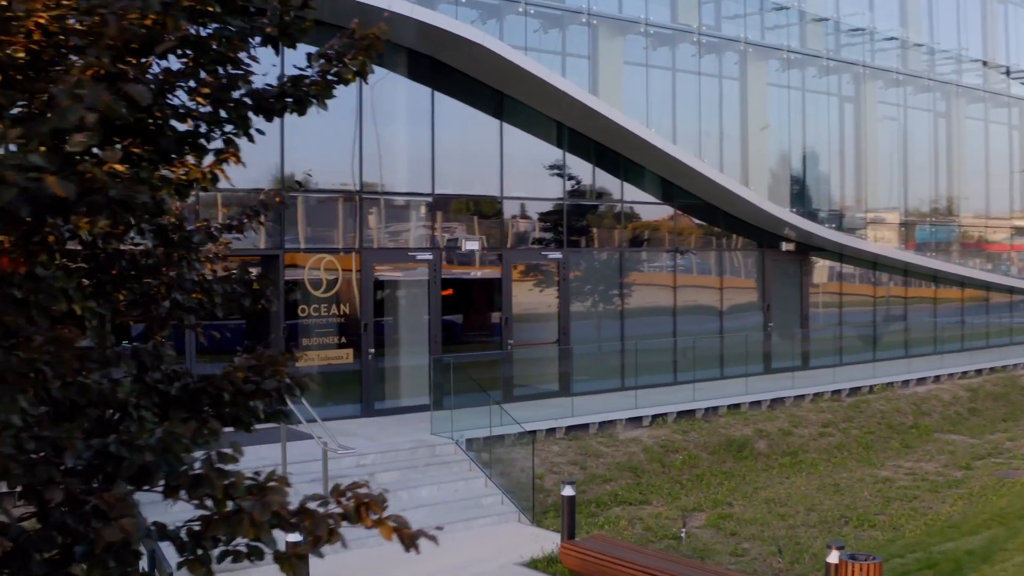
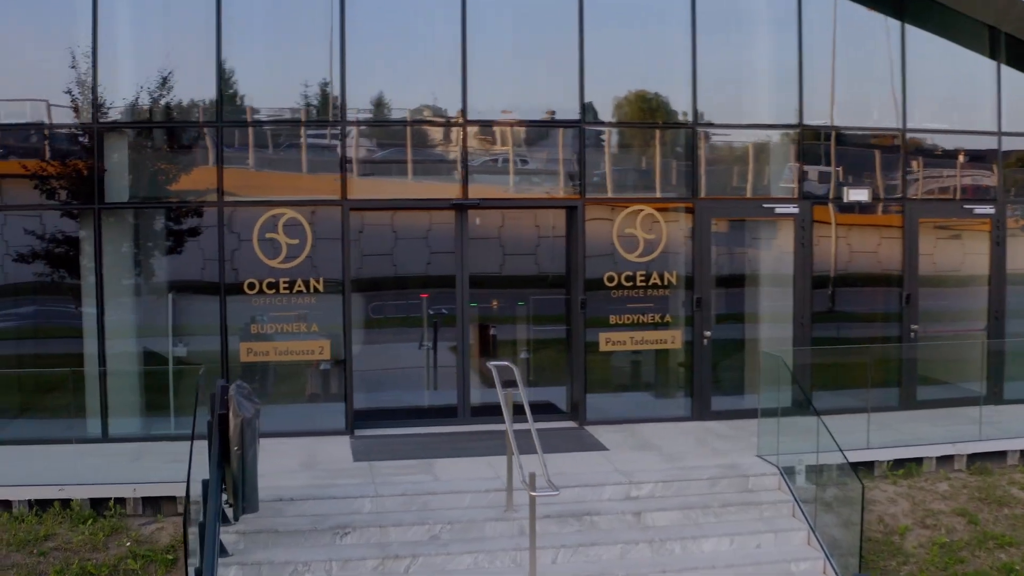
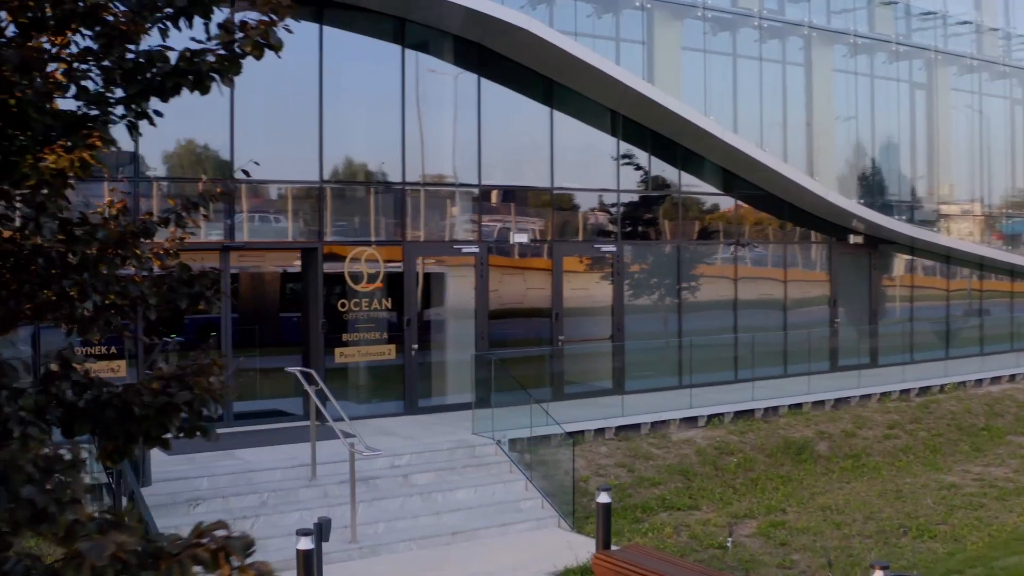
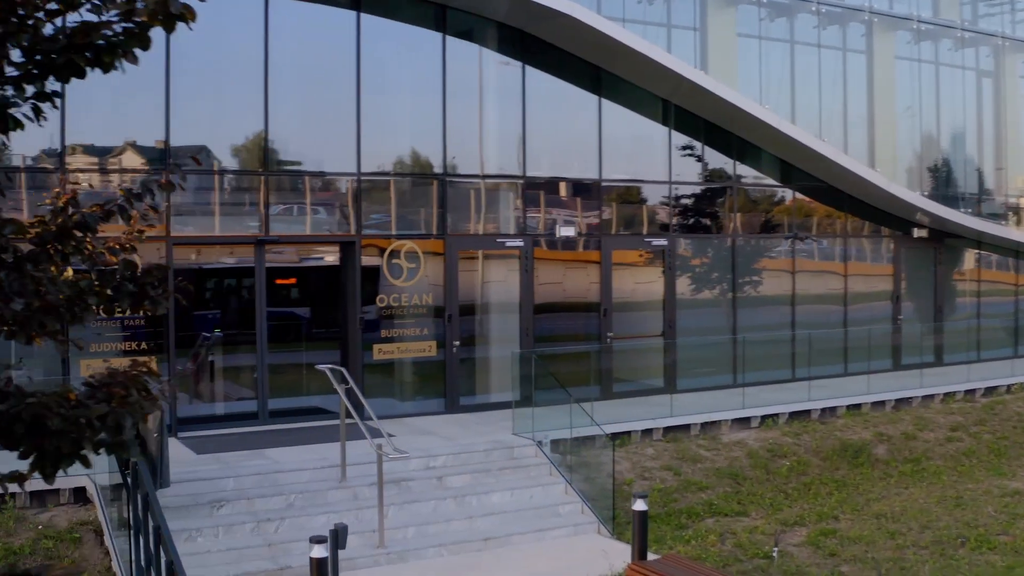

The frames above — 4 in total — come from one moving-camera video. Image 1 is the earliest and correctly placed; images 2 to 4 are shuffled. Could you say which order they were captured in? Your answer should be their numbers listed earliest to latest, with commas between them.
3, 4, 2
